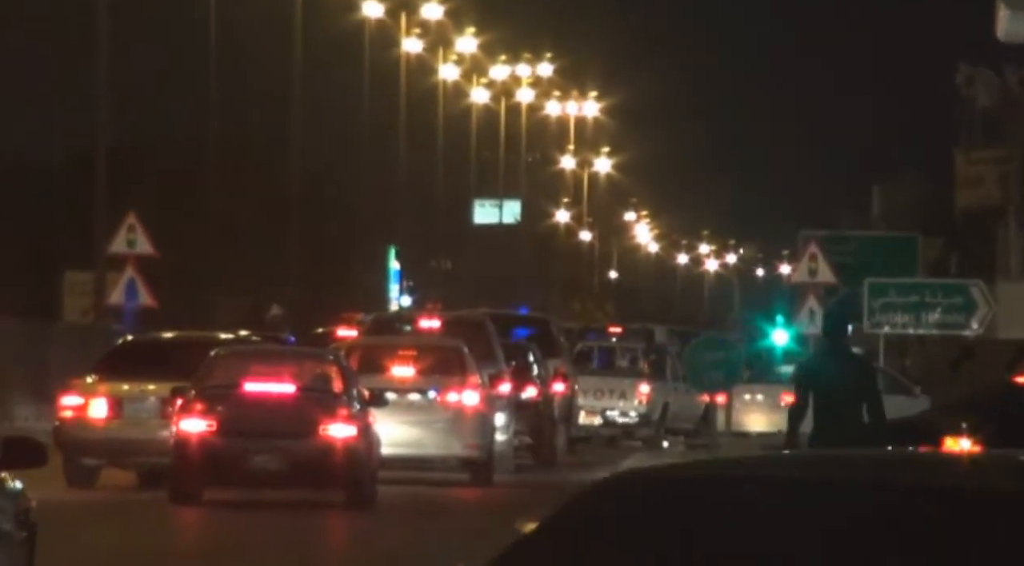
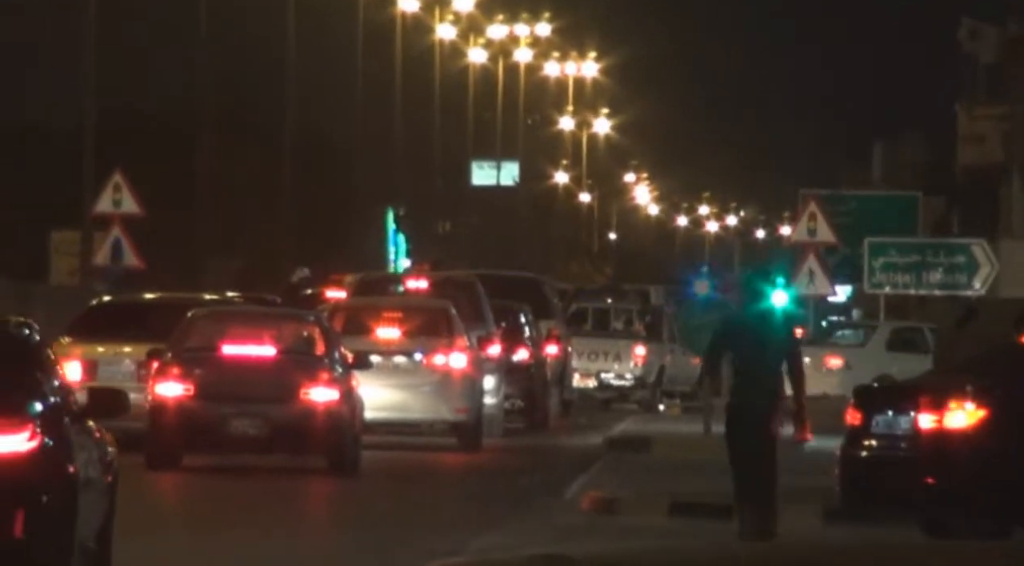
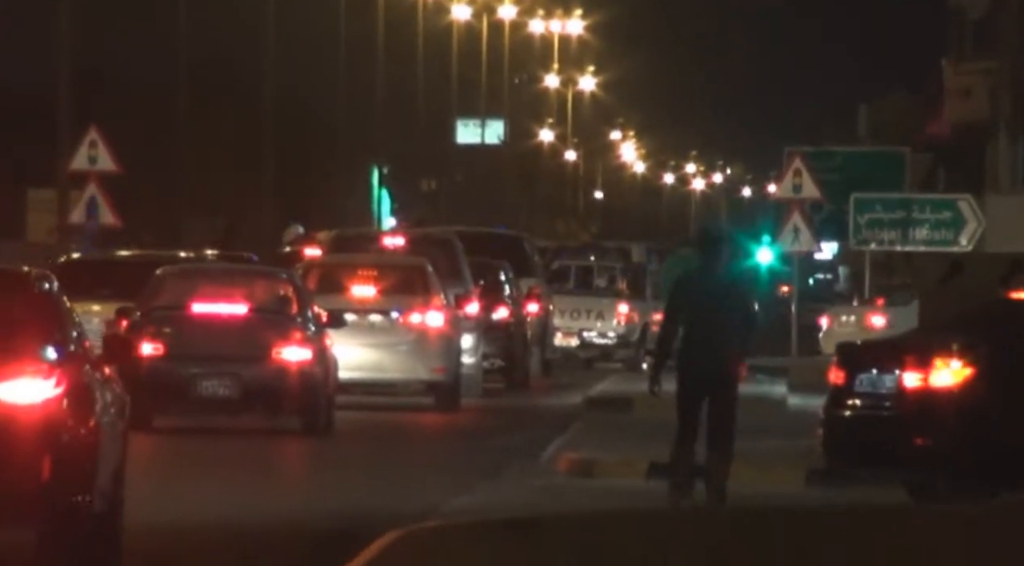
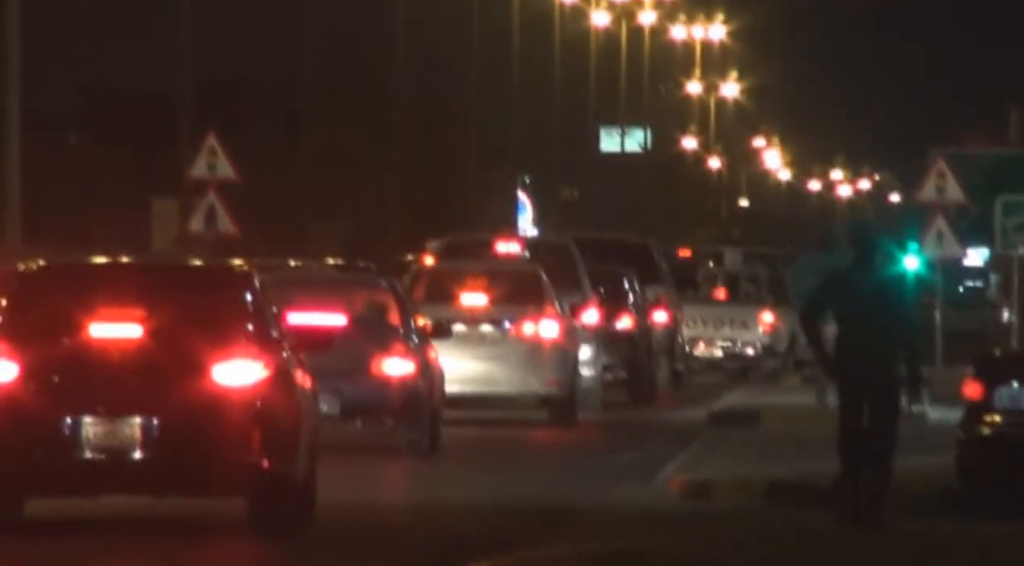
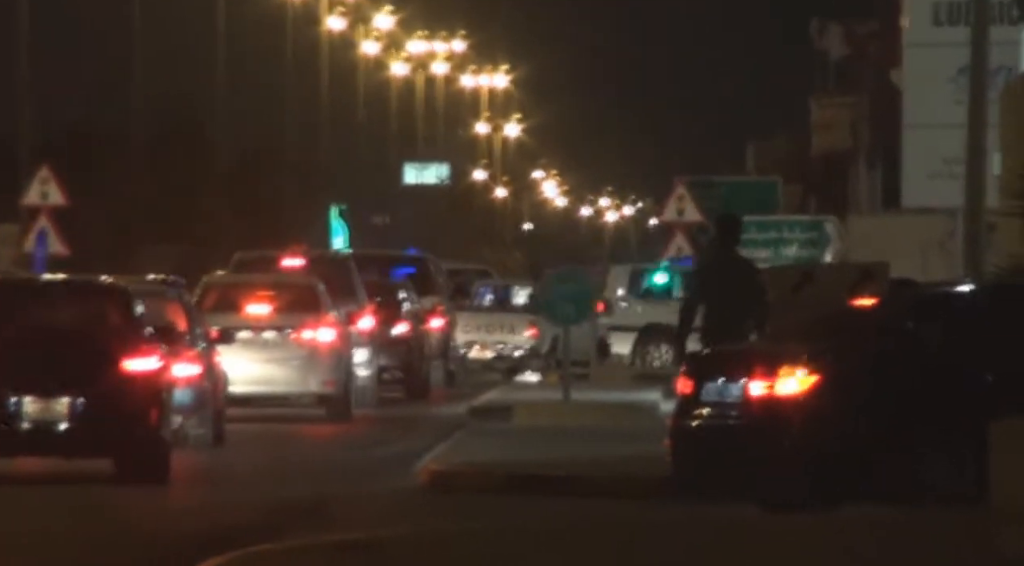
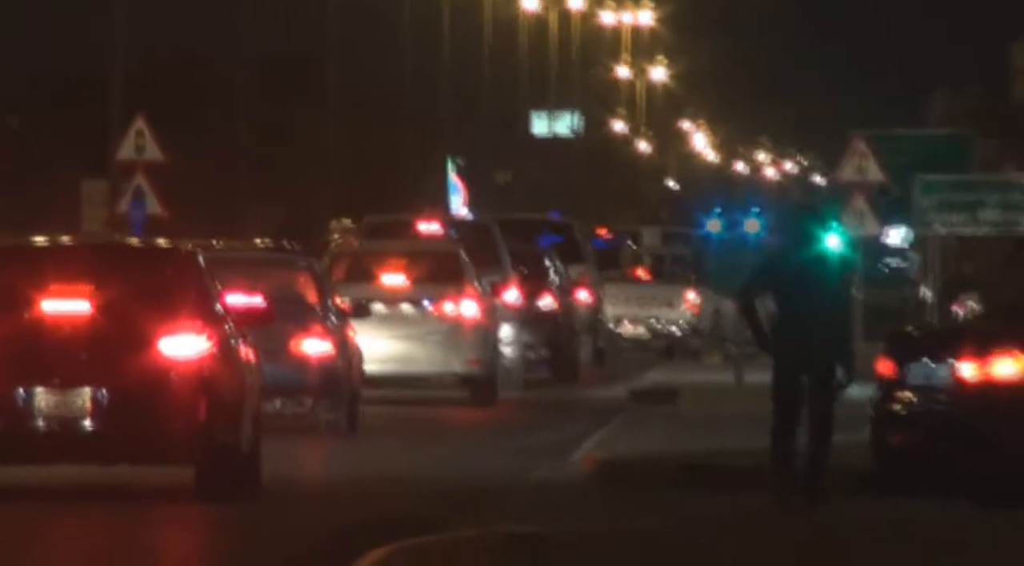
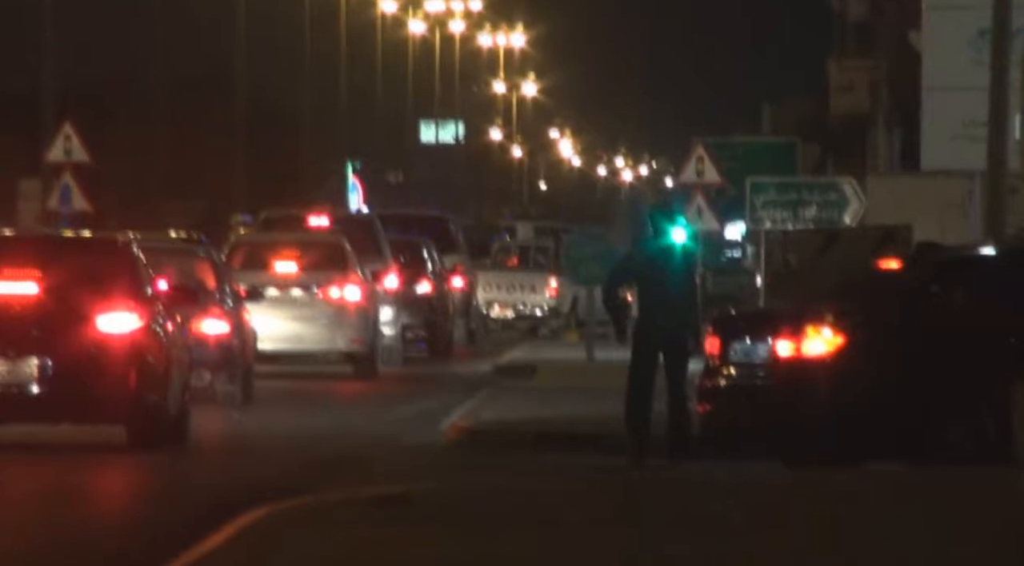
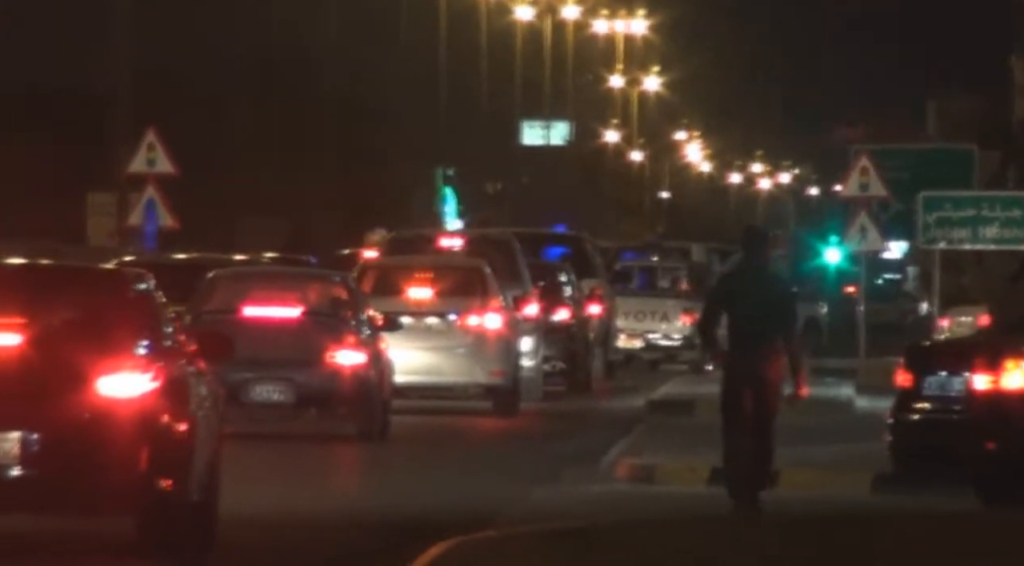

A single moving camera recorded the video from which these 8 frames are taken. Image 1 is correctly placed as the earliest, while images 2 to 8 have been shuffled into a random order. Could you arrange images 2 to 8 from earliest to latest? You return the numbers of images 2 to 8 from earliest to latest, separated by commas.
2, 3, 8, 4, 6, 7, 5
